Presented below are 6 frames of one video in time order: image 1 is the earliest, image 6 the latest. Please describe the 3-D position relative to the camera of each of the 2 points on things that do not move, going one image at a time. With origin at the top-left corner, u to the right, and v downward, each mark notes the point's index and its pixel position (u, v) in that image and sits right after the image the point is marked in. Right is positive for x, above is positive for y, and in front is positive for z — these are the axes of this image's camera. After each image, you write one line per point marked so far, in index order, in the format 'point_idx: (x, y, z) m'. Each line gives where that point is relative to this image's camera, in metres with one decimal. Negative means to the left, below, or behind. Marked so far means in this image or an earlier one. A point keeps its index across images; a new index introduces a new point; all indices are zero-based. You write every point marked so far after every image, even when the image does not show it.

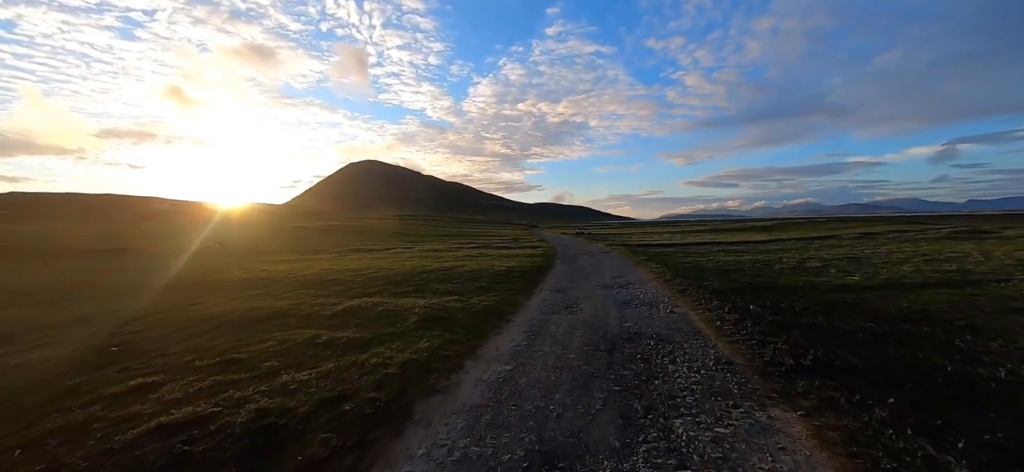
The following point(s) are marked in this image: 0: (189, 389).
0: (-11.9, -5.6, +12.7) m
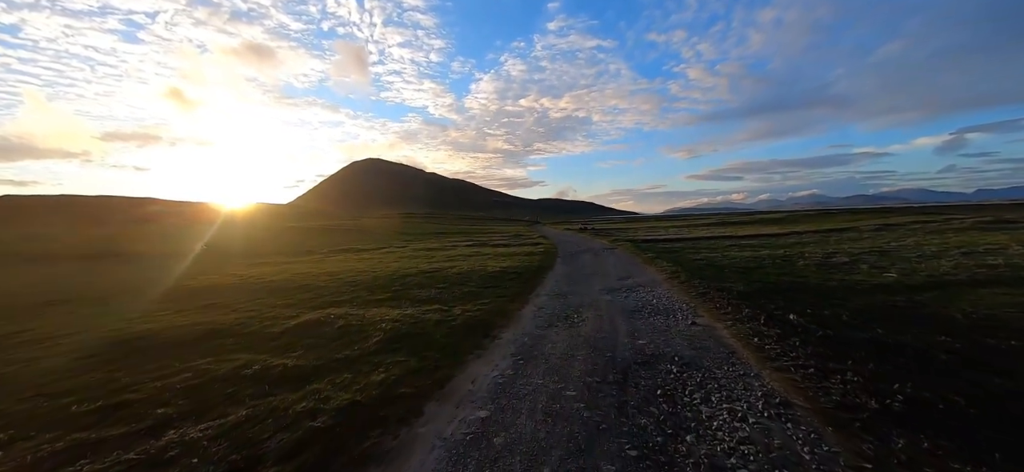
0: (-12.6, -5.8, +9.1) m
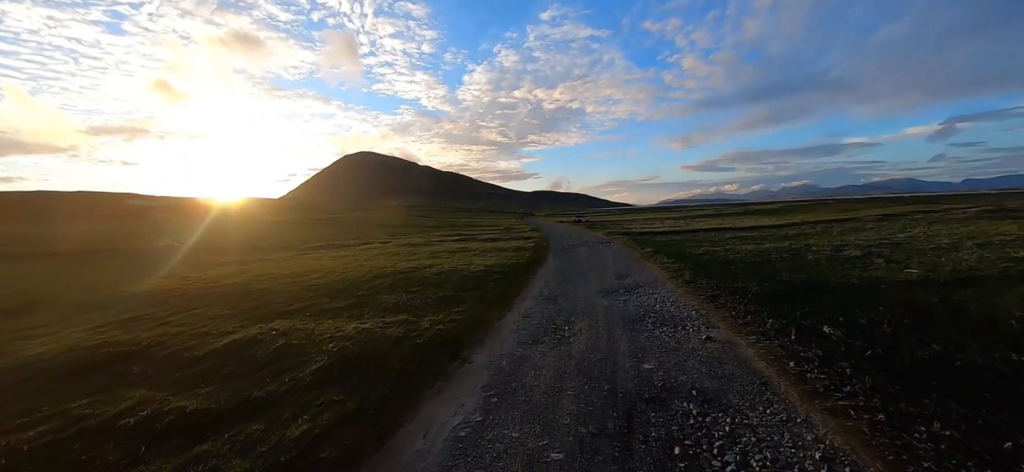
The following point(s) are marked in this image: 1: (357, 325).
0: (-13.4, -6.0, +5.7) m
1: (-7.7, -4.5, +17.2) m
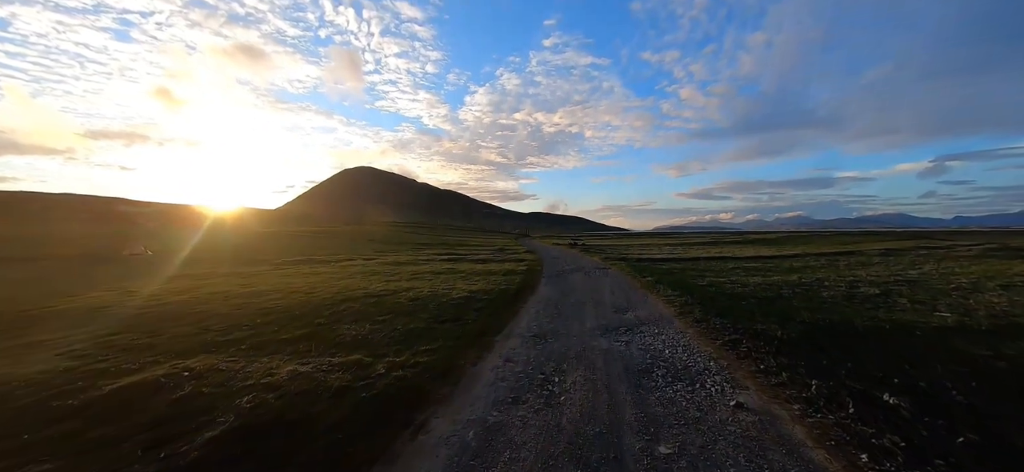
0: (-14.2, -5.9, +2.1) m
1: (-8.6, -5.2, +13.7) m
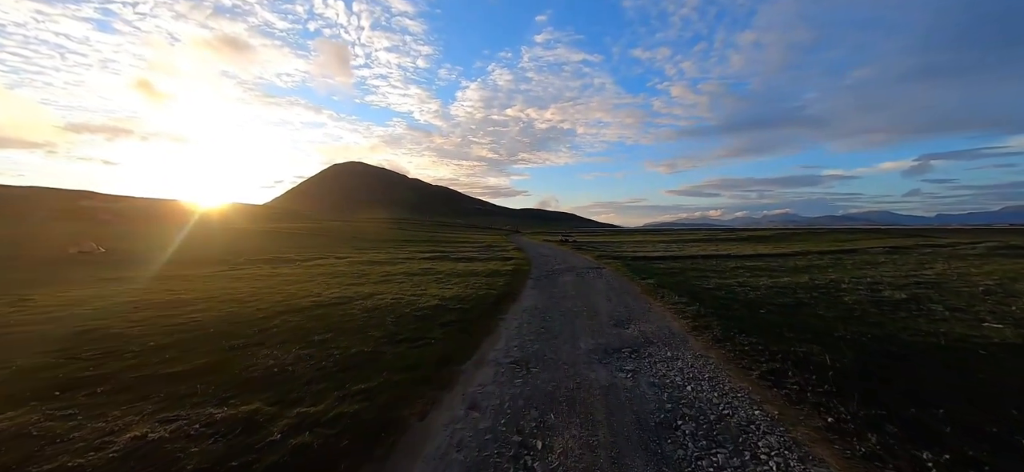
0: (-15.0, -5.9, -2.6) m
1: (-9.6, -5.1, +9.1) m
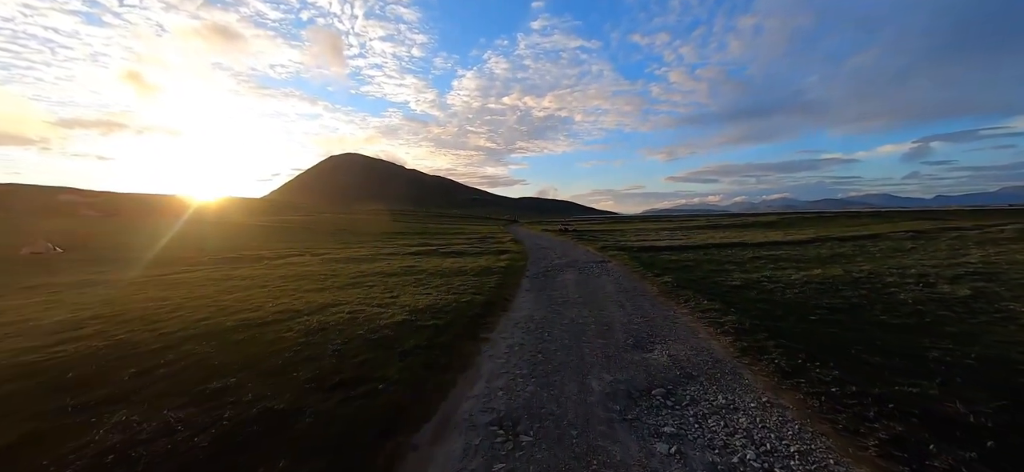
0: (-15.4, -6.6, -7.5) m
1: (-10.1, -5.4, +4.3) m
